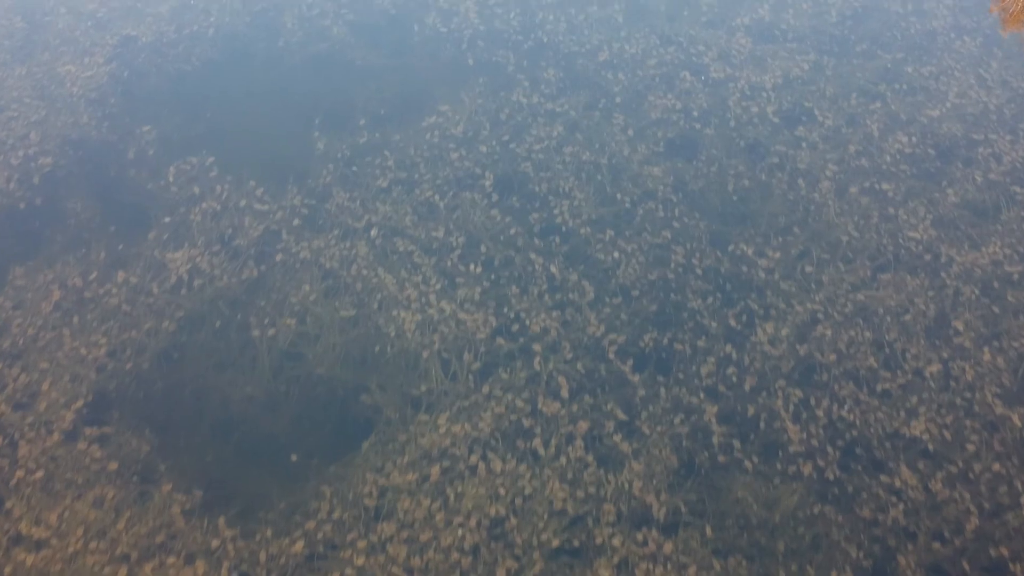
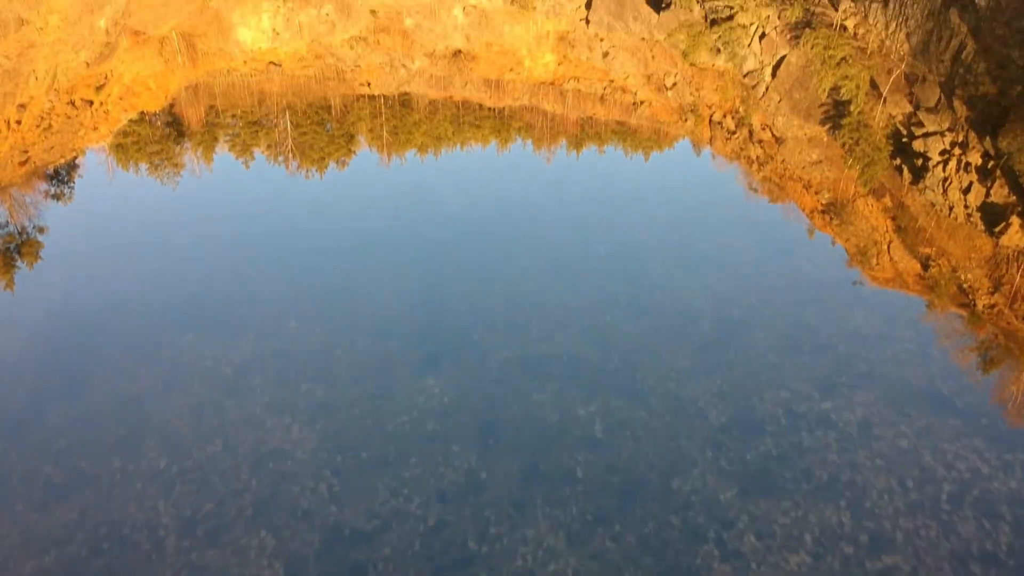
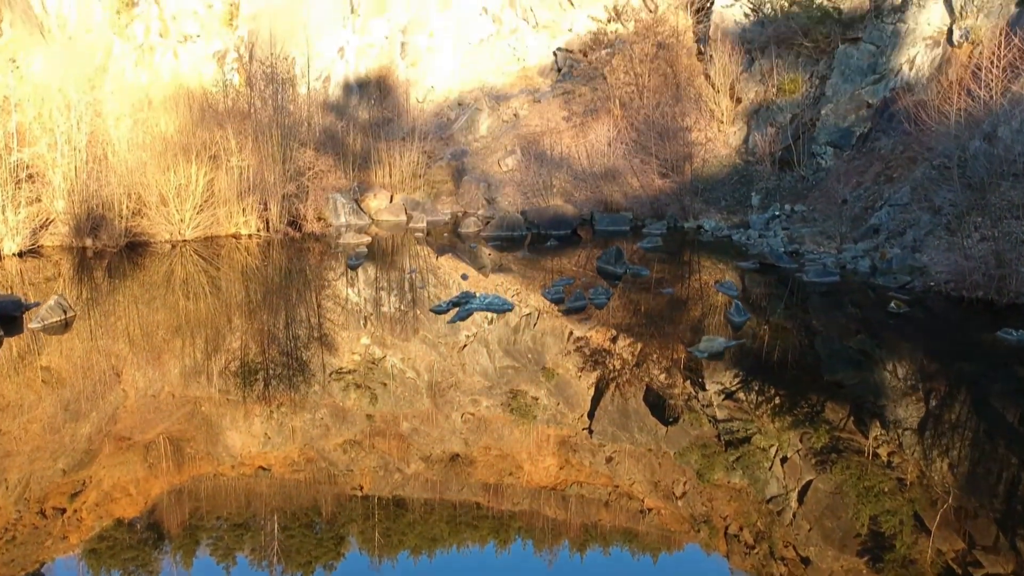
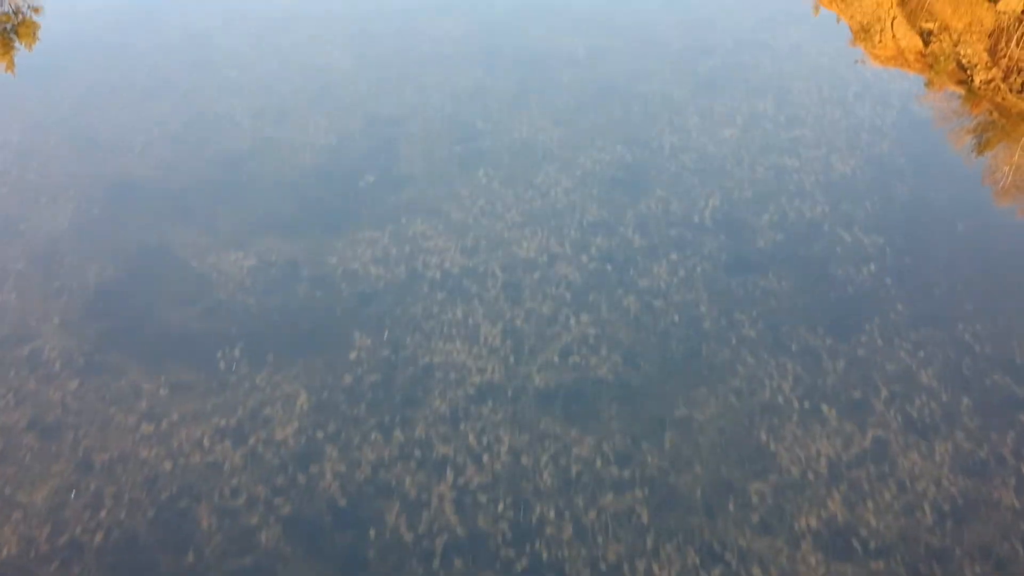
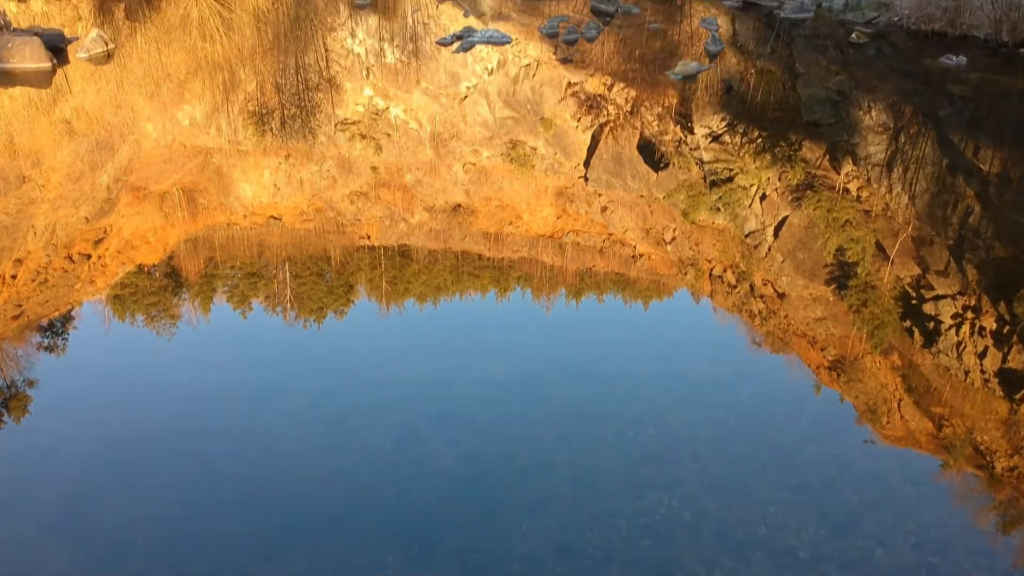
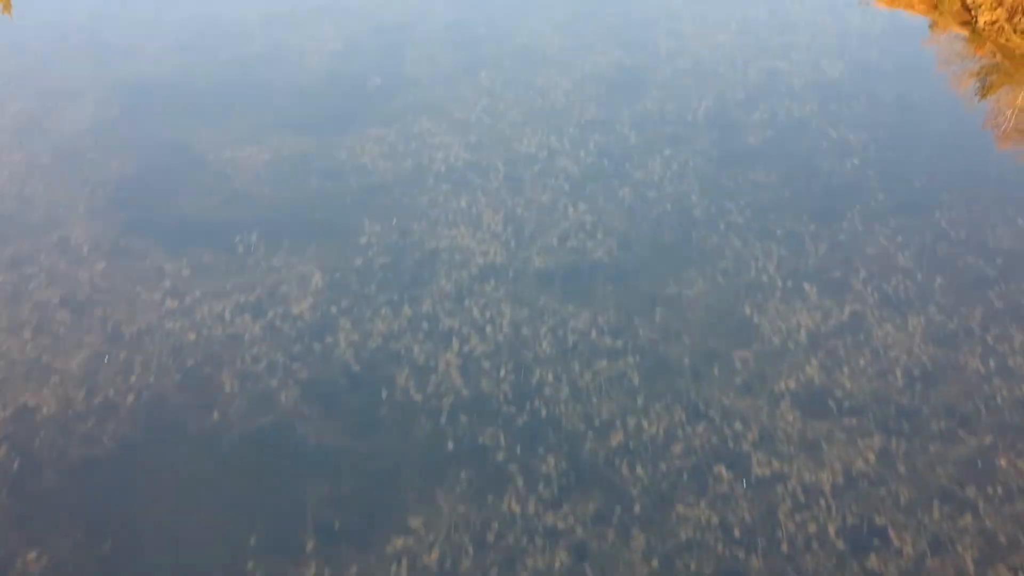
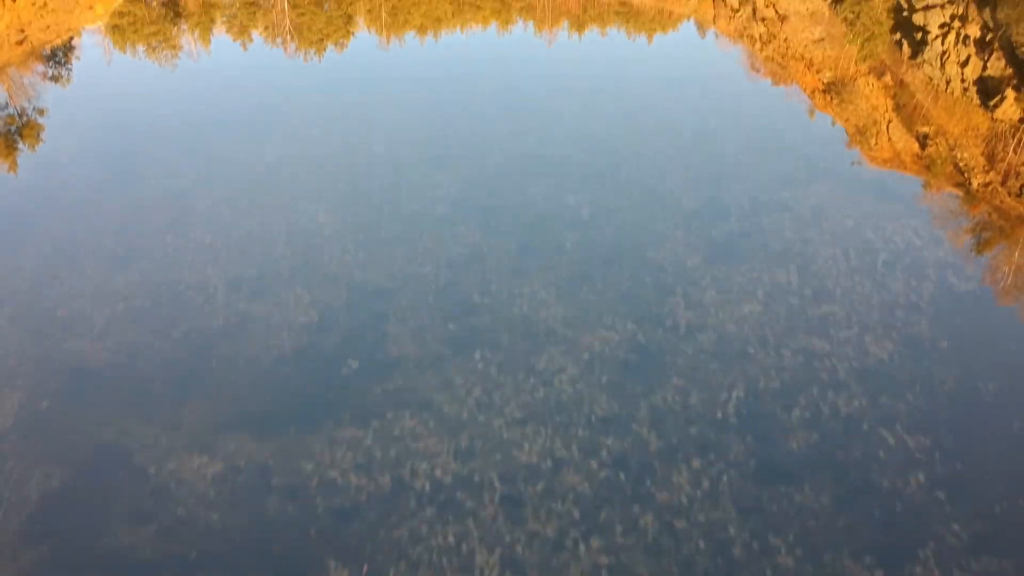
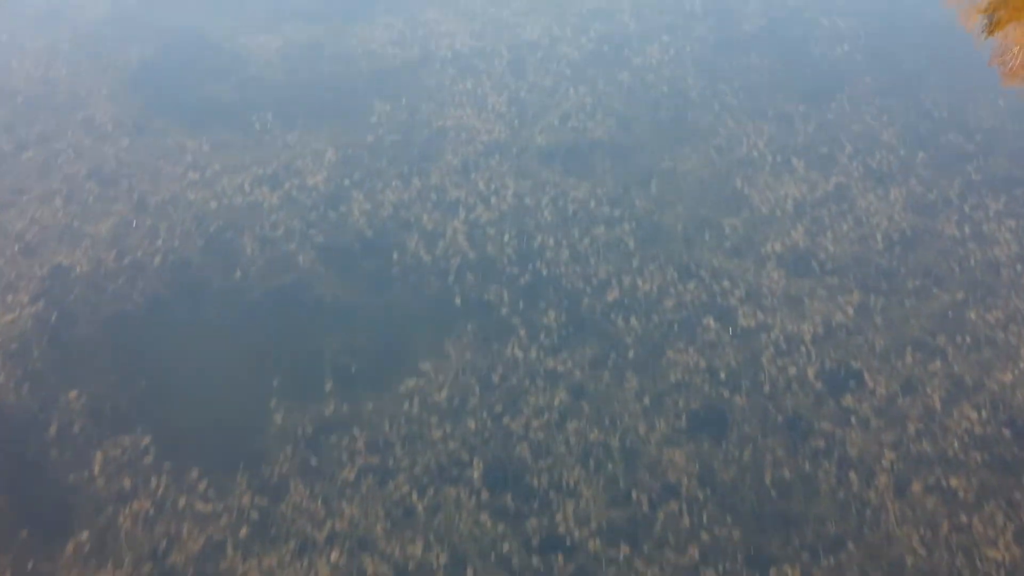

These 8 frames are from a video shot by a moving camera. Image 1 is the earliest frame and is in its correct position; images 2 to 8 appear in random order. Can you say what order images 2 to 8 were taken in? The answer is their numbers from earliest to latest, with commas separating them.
8, 6, 4, 7, 2, 5, 3
